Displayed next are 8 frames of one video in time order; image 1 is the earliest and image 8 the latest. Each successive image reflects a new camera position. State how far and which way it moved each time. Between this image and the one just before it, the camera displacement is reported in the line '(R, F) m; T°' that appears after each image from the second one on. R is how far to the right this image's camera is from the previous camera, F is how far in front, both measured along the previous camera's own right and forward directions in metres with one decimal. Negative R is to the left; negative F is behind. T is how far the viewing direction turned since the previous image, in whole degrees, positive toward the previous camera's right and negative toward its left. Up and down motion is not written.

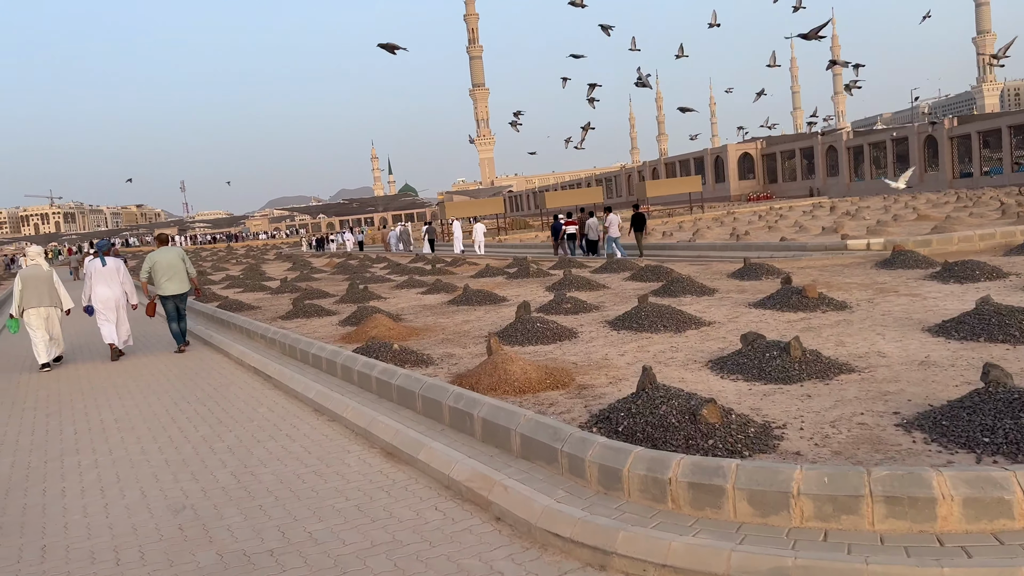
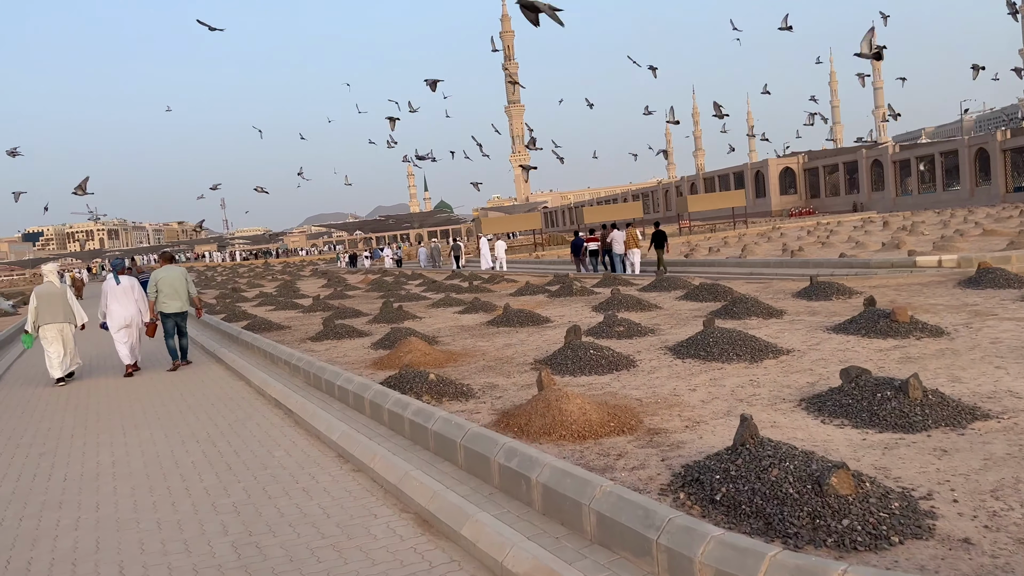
(-0.1, +0.9) m; -2°
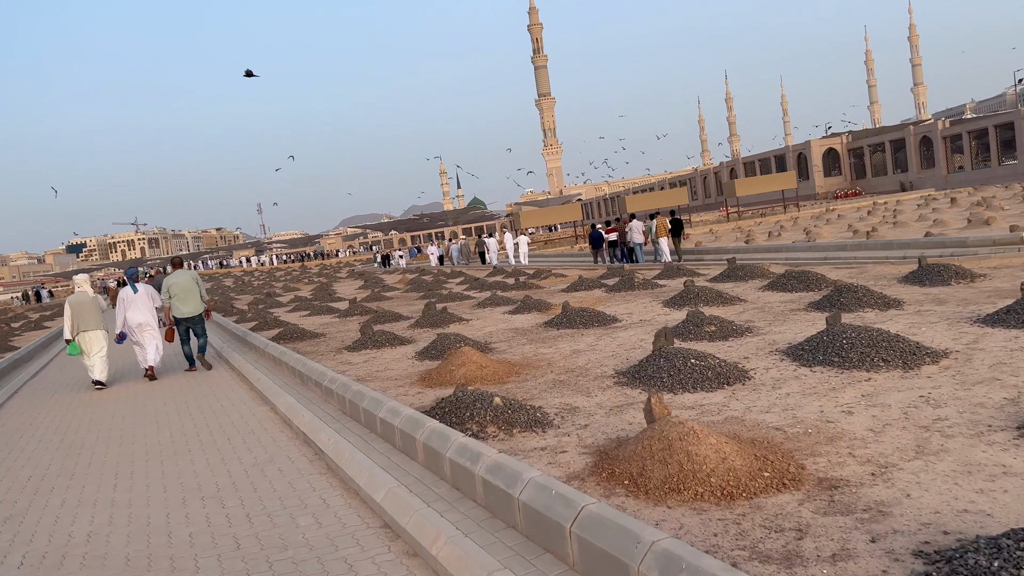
(-0.3, +1.4) m; -2°
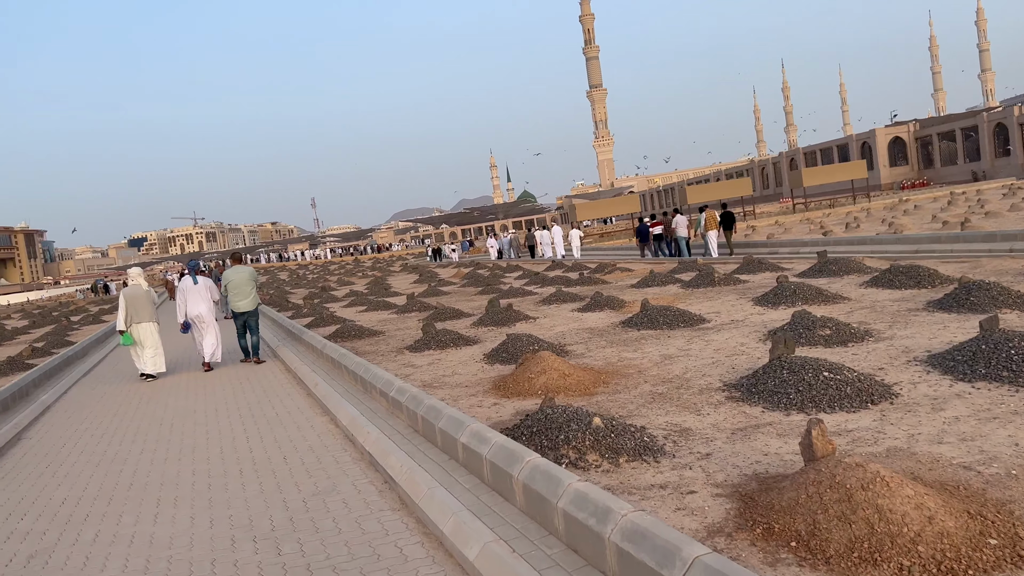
(-0.3, +0.8) m; -3°
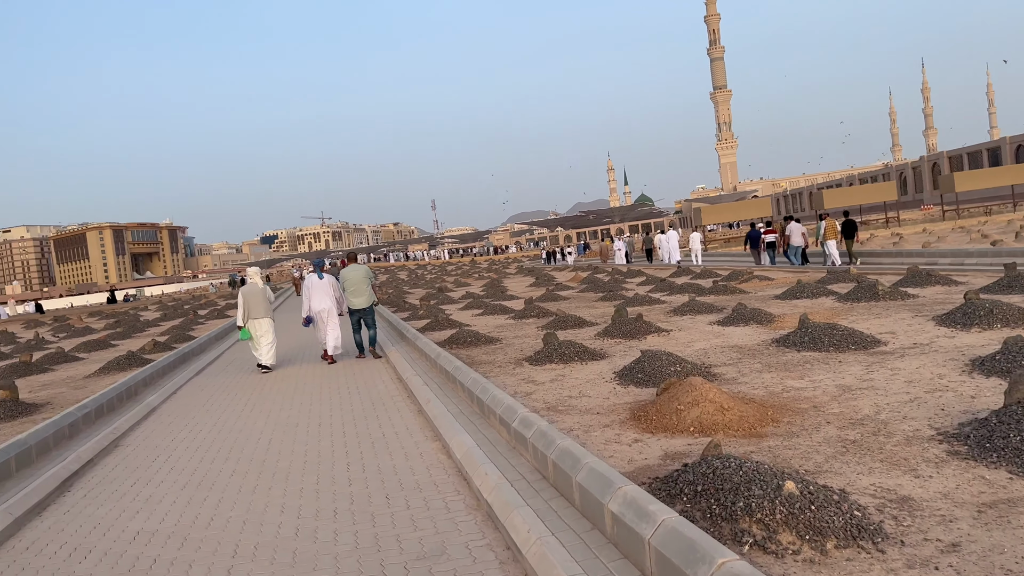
(-0.2, +1.0) m; -8°
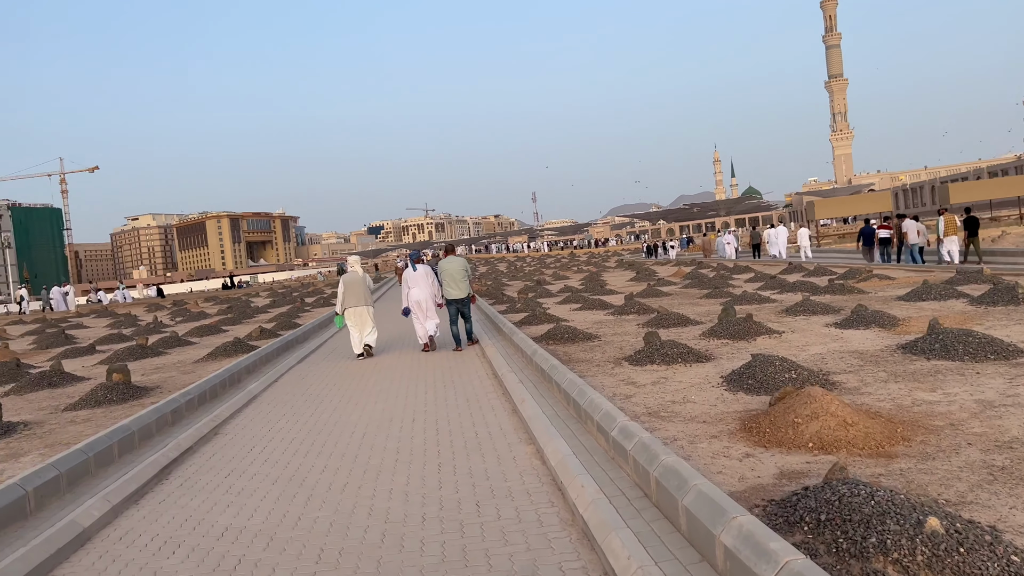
(0.0, +0.3) m; -7°
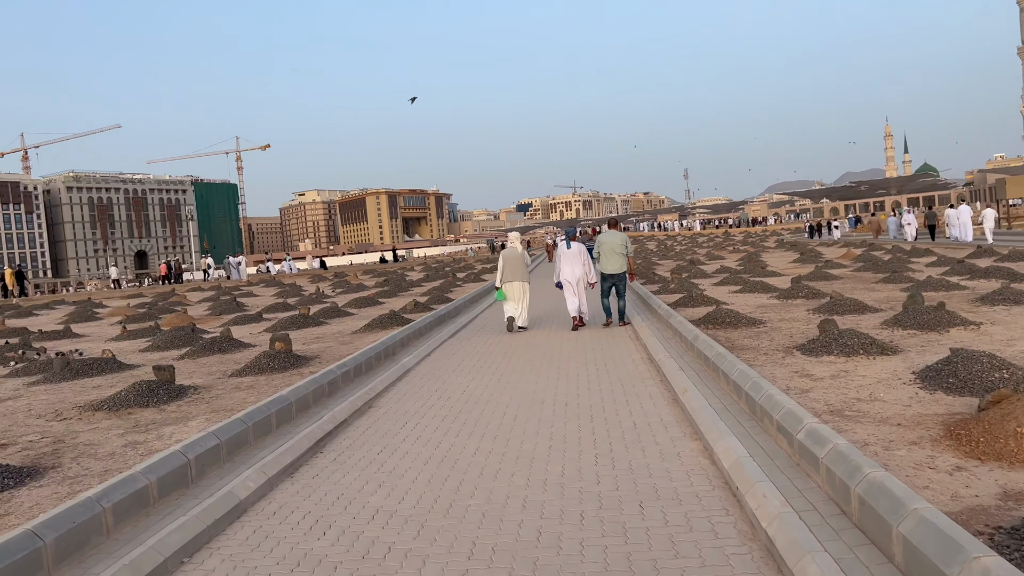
(-0.1, +0.4) m; -10°
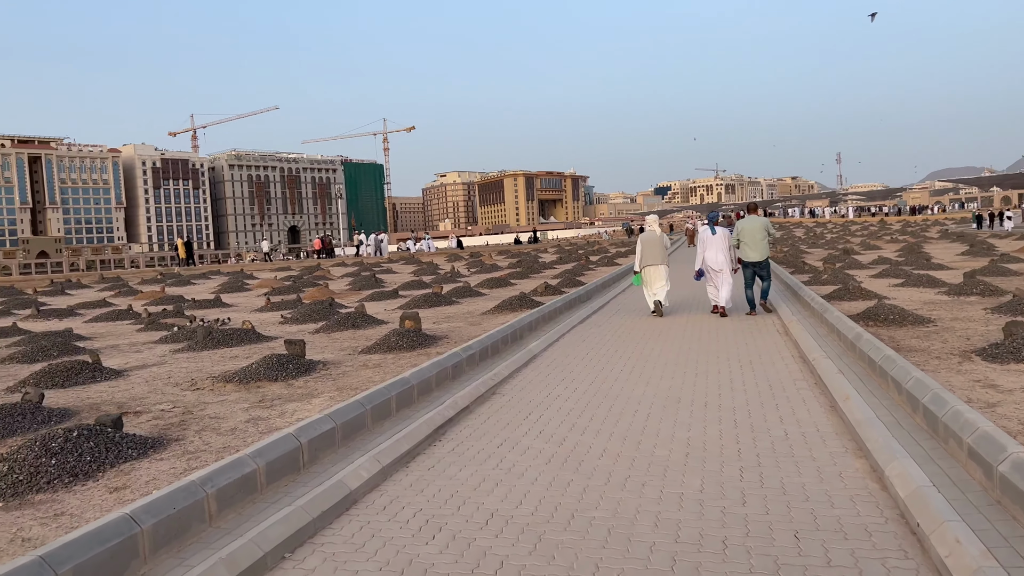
(0.0, +0.4) m; -9°
